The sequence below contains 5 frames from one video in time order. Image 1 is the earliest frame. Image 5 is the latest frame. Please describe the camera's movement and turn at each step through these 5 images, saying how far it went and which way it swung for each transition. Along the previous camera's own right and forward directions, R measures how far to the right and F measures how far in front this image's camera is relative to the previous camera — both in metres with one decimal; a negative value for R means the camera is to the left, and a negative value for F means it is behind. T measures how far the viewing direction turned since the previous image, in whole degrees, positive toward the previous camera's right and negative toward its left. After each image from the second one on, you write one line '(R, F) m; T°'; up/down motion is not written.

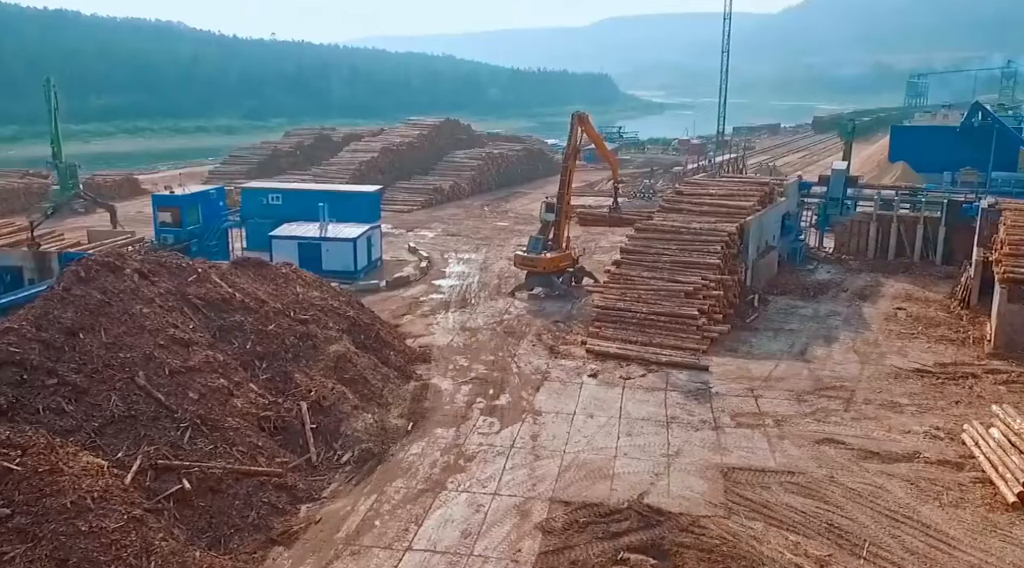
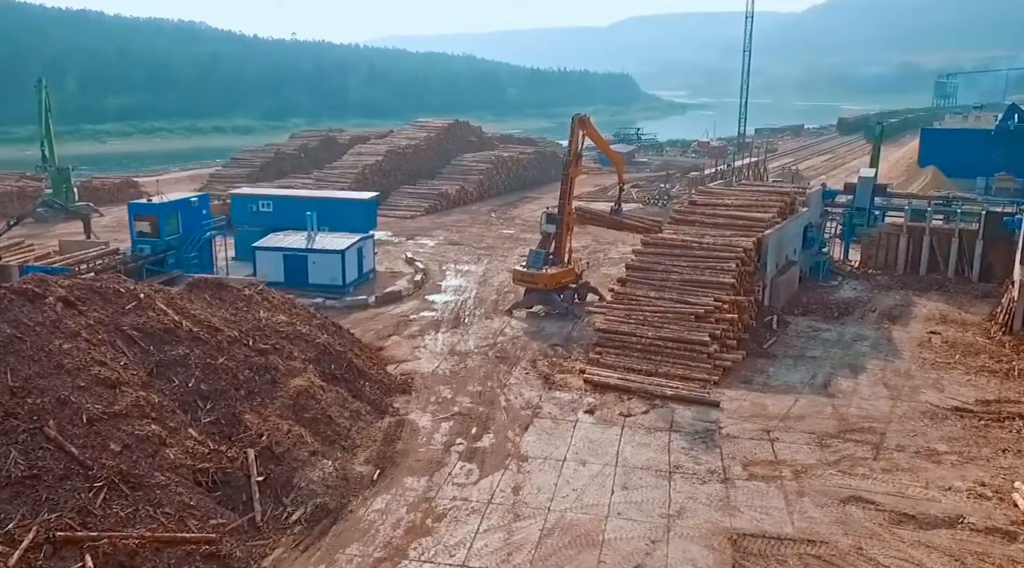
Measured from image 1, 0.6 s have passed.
(+0.5, +1.6) m; -1°
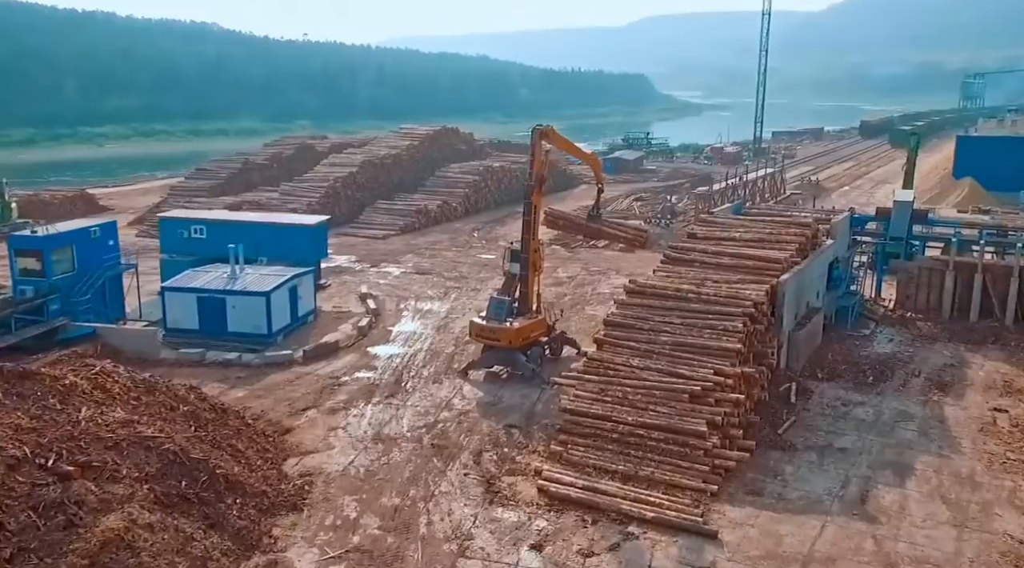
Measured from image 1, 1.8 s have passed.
(+1.1, +3.7) m; -1°
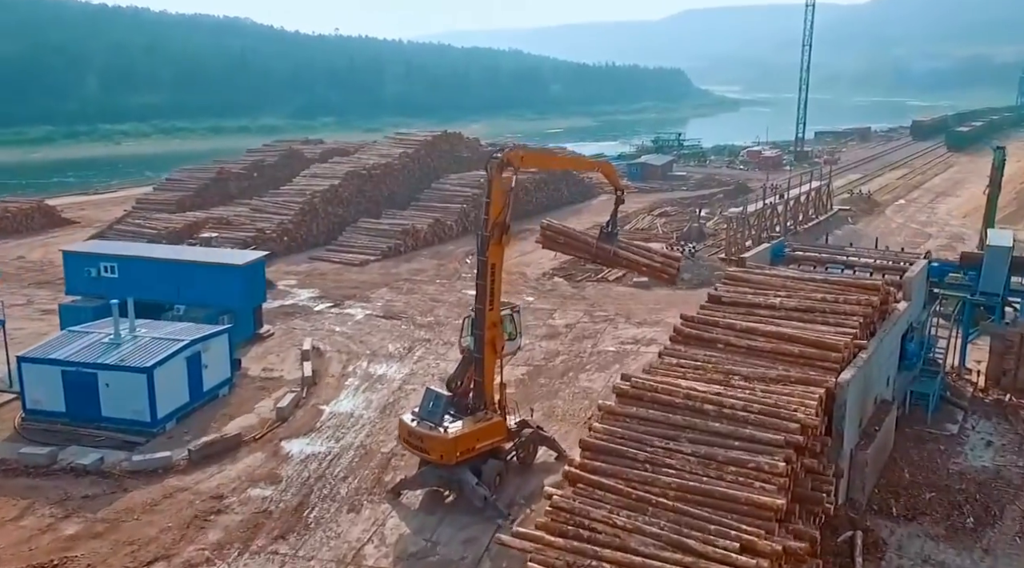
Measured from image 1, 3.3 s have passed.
(+1.1, +4.5) m; -2°
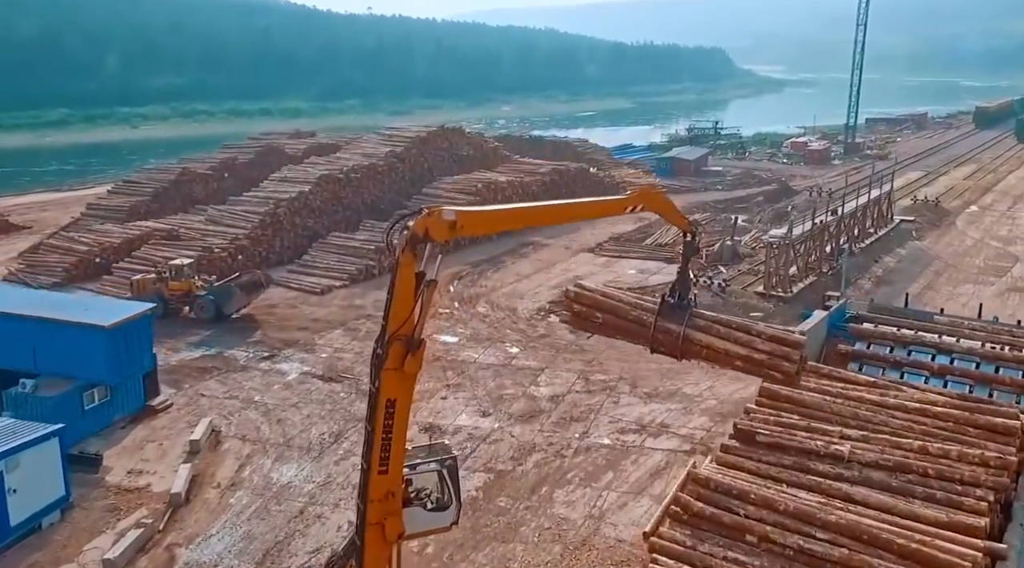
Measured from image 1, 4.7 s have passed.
(+1.2, +4.6) m; -2°
